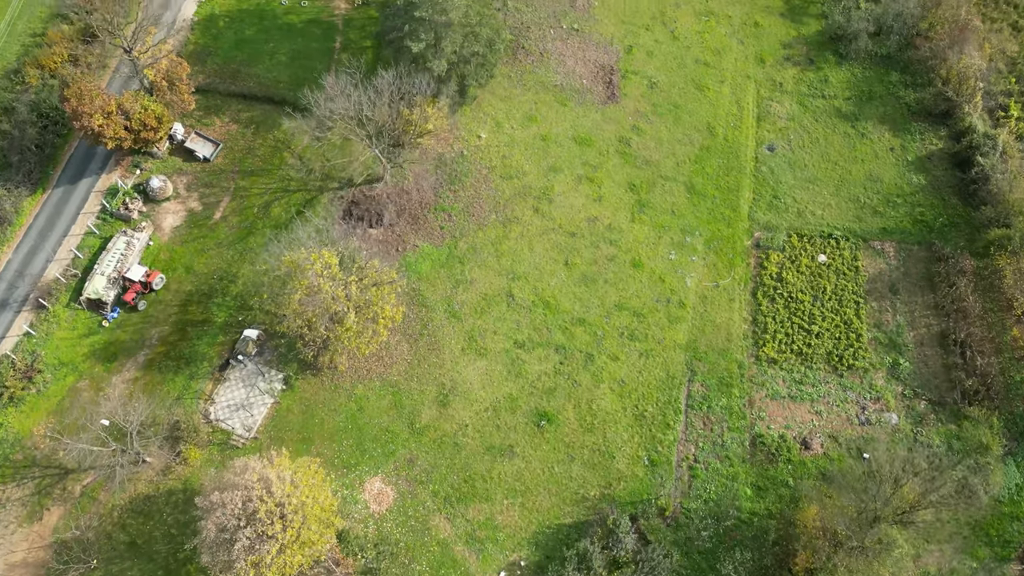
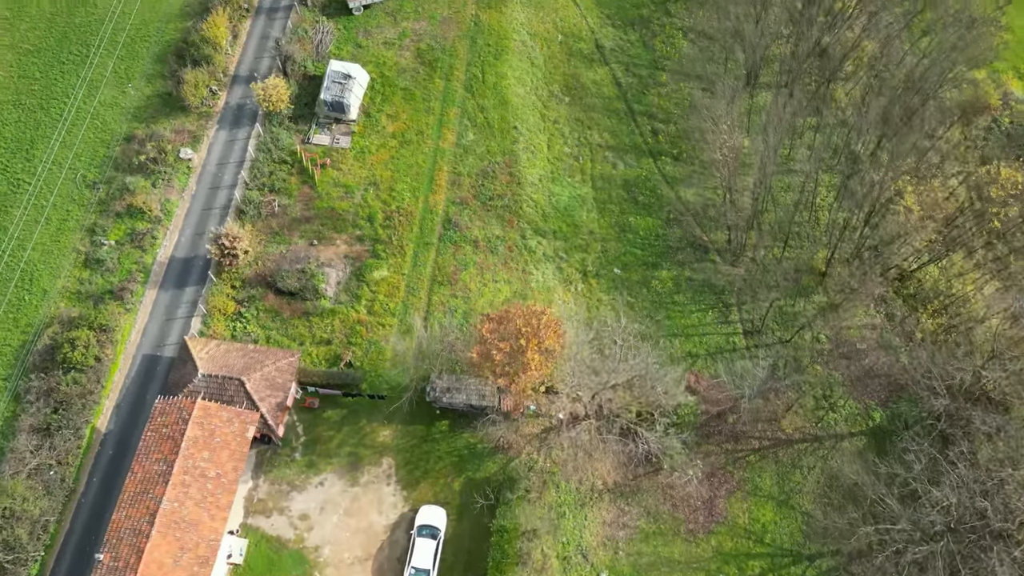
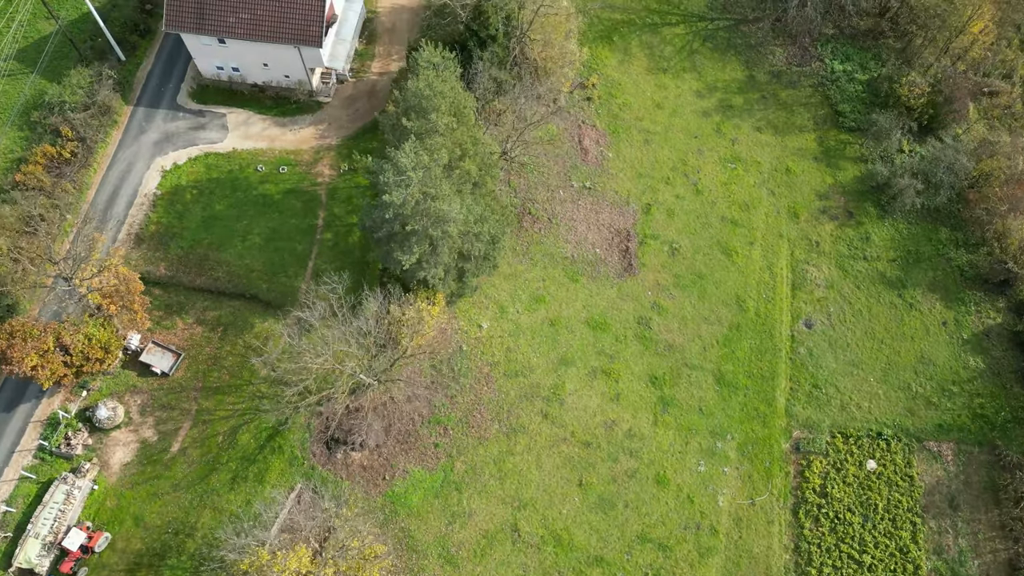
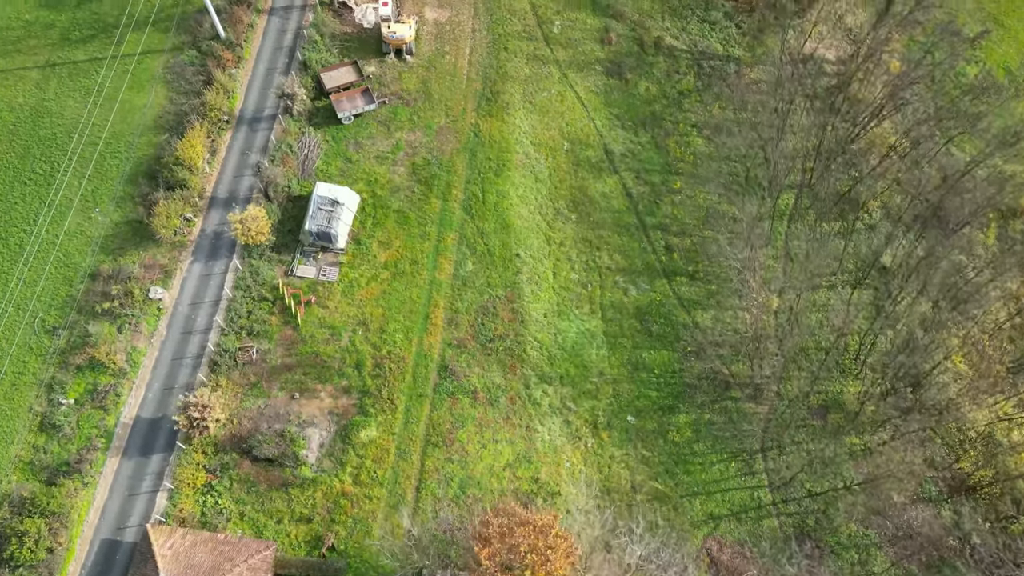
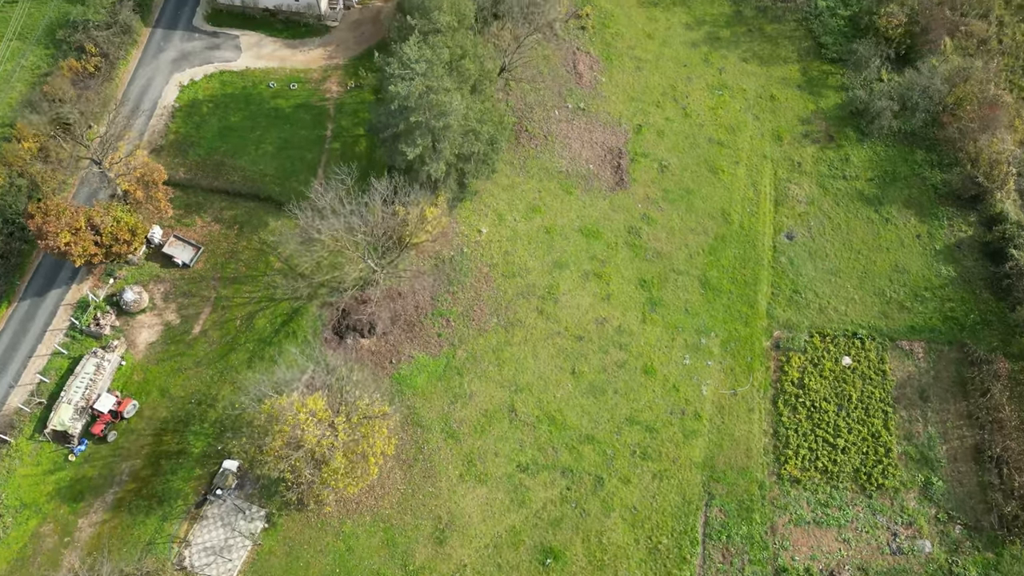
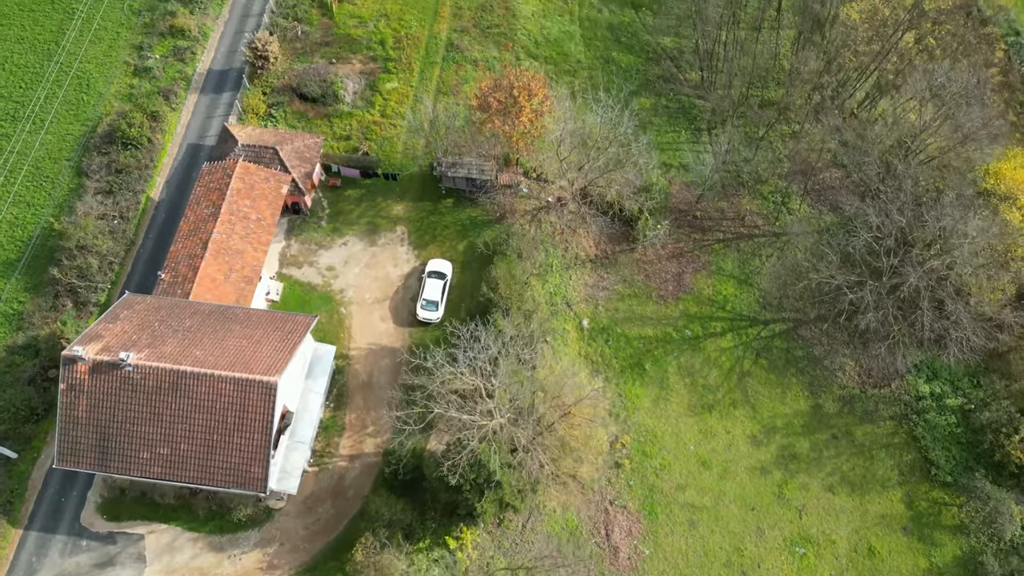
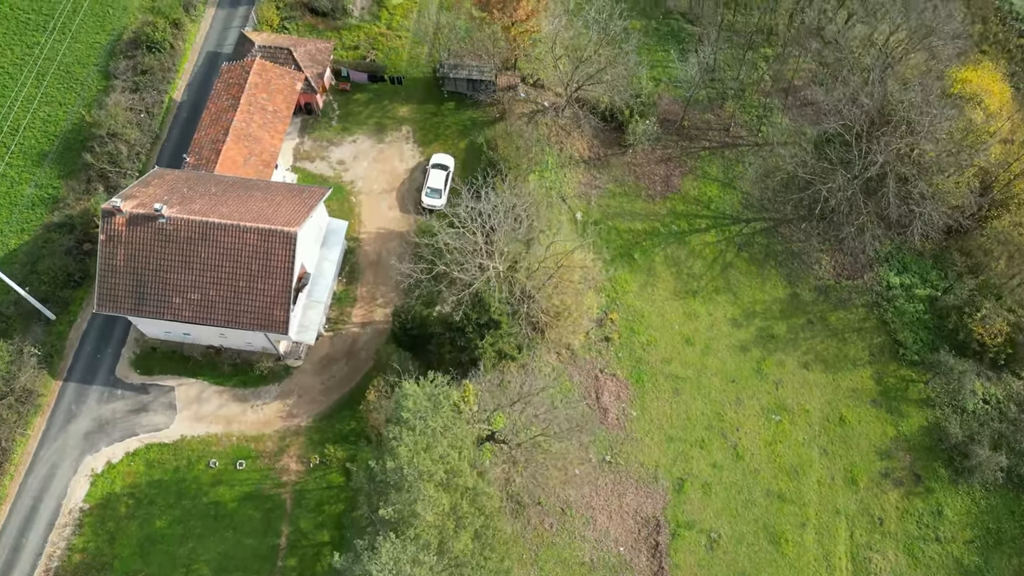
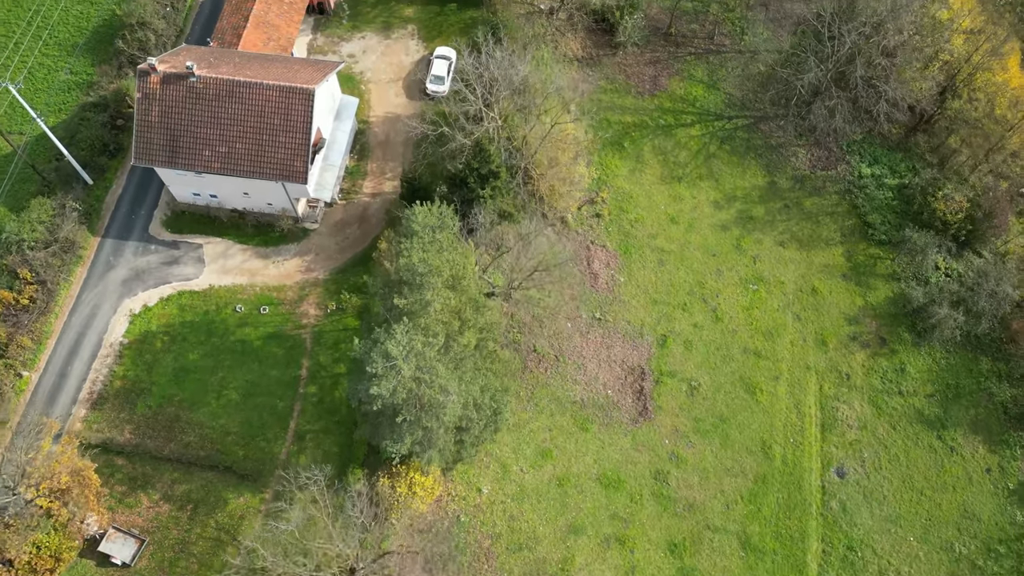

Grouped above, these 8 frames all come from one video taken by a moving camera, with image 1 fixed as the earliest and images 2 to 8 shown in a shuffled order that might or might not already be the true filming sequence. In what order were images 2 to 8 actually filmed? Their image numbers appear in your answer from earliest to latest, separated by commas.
5, 3, 8, 7, 6, 2, 4
